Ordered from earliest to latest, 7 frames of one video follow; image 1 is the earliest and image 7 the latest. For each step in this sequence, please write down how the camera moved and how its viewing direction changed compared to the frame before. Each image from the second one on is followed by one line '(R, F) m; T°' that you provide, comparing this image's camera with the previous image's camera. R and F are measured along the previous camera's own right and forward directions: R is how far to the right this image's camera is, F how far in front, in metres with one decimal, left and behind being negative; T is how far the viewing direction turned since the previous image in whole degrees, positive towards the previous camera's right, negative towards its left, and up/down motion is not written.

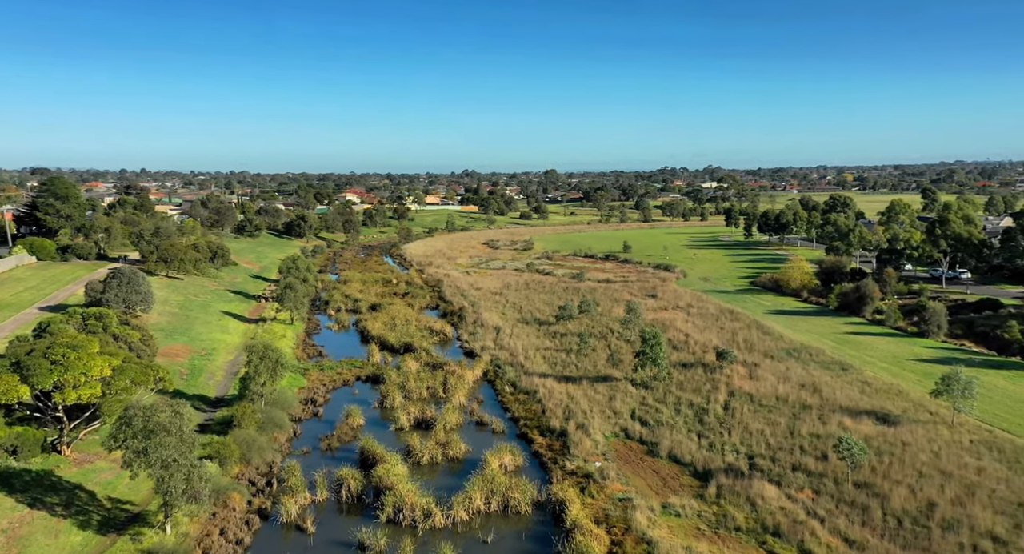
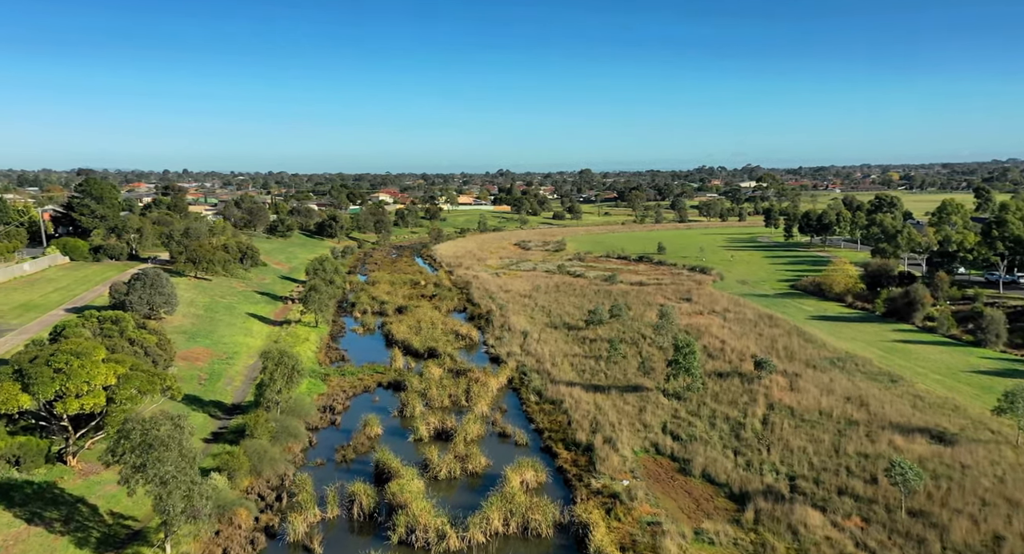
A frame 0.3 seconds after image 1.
(+0.4, +1.6) m; -3°
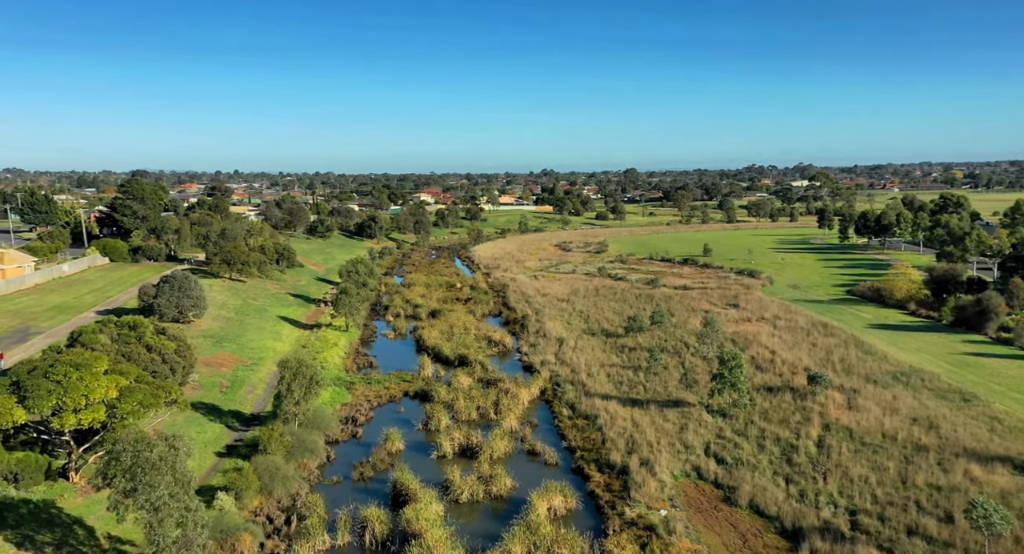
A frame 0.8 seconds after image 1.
(+0.5, +2.1) m; -3°
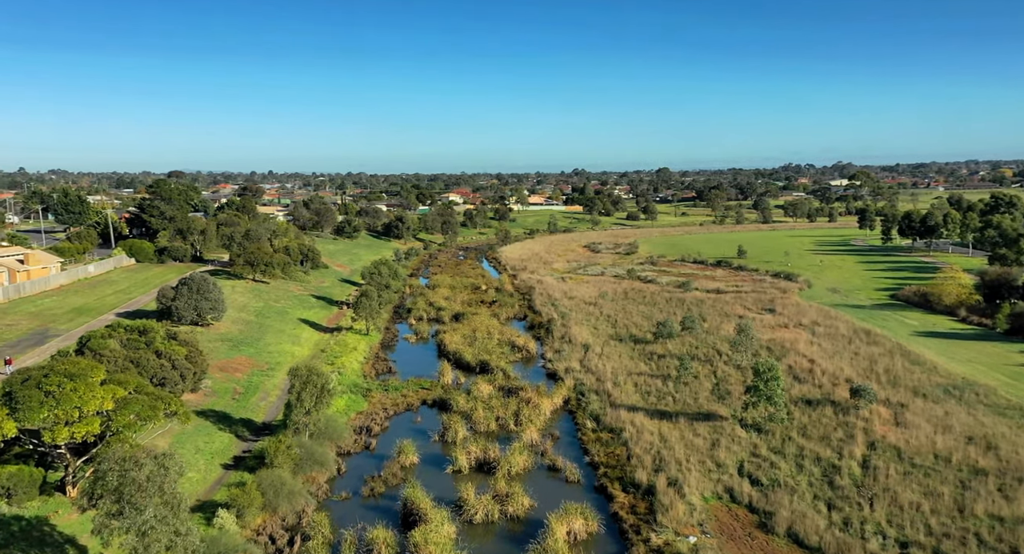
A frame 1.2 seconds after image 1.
(+0.4, +1.6) m; -2°
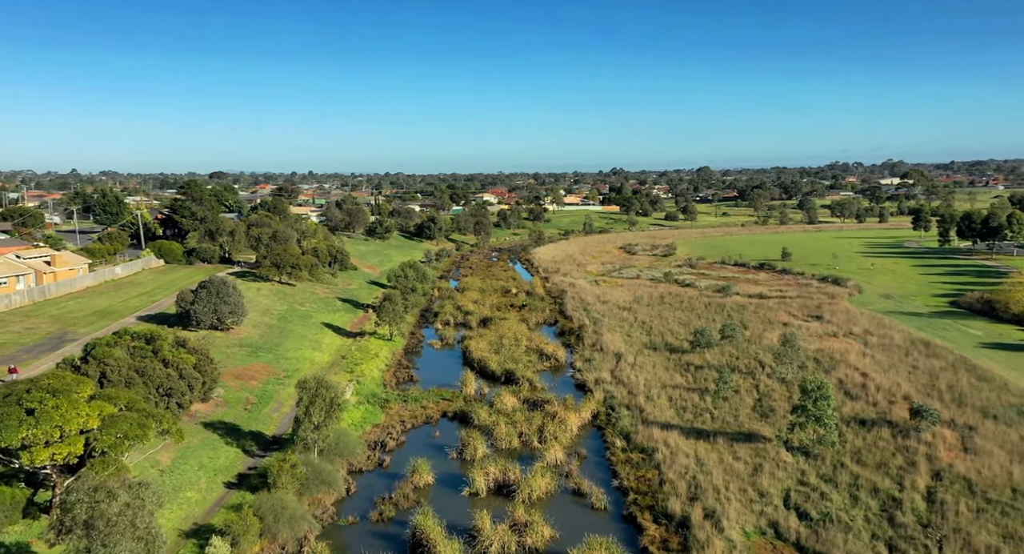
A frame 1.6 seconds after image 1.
(+0.5, +2.2) m; -3°
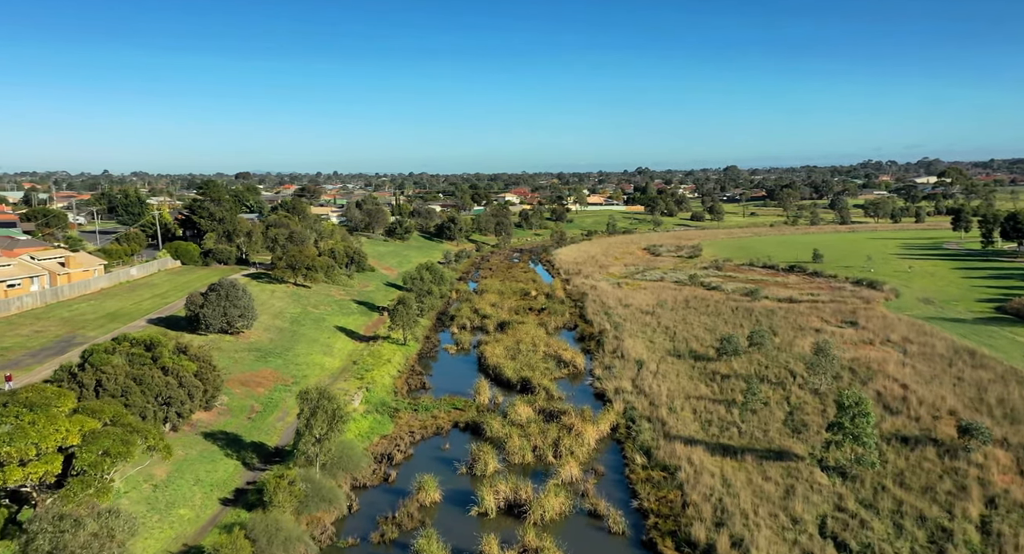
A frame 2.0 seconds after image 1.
(+0.4, +1.7) m; -2°
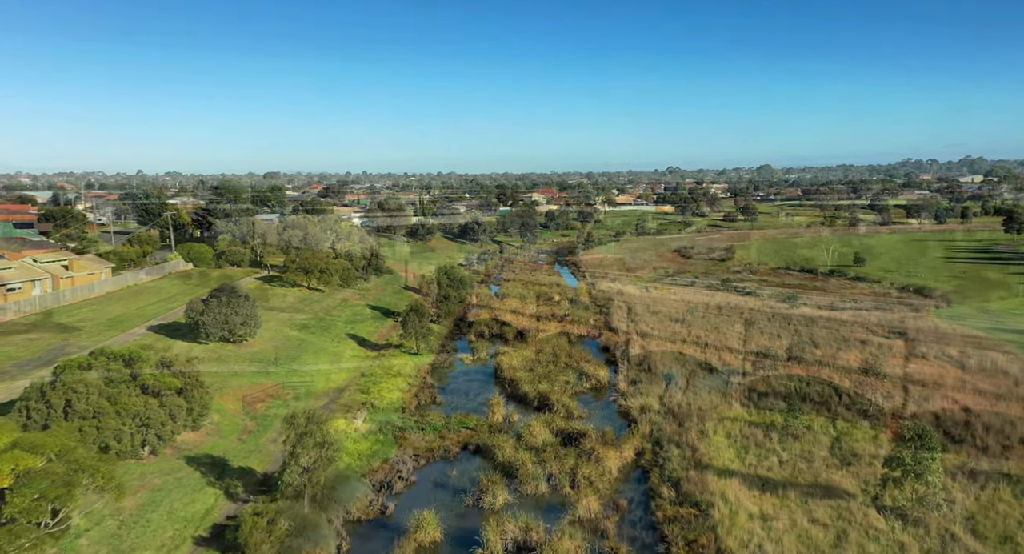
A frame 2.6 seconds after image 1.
(+0.5, +2.7) m; -2°
